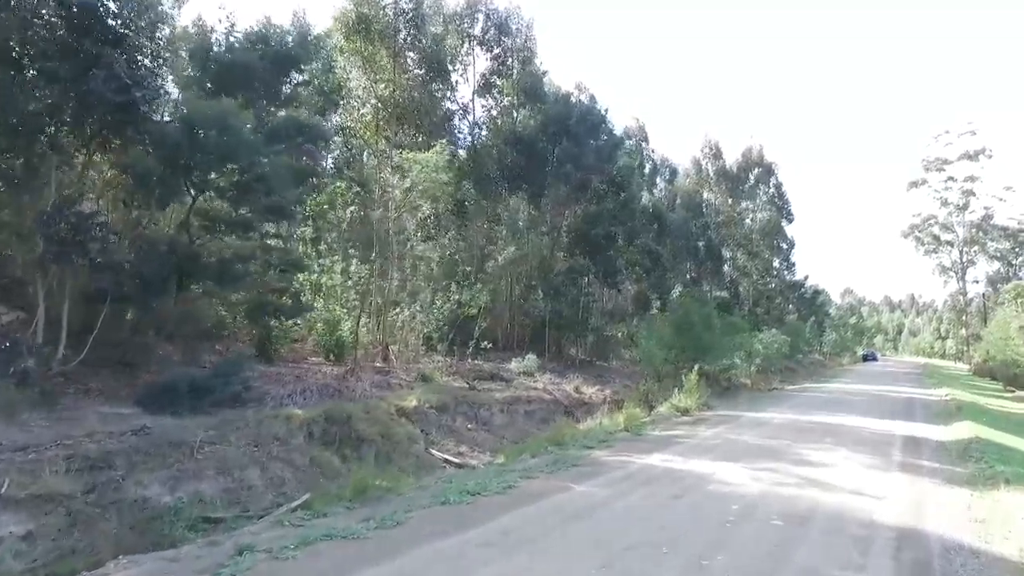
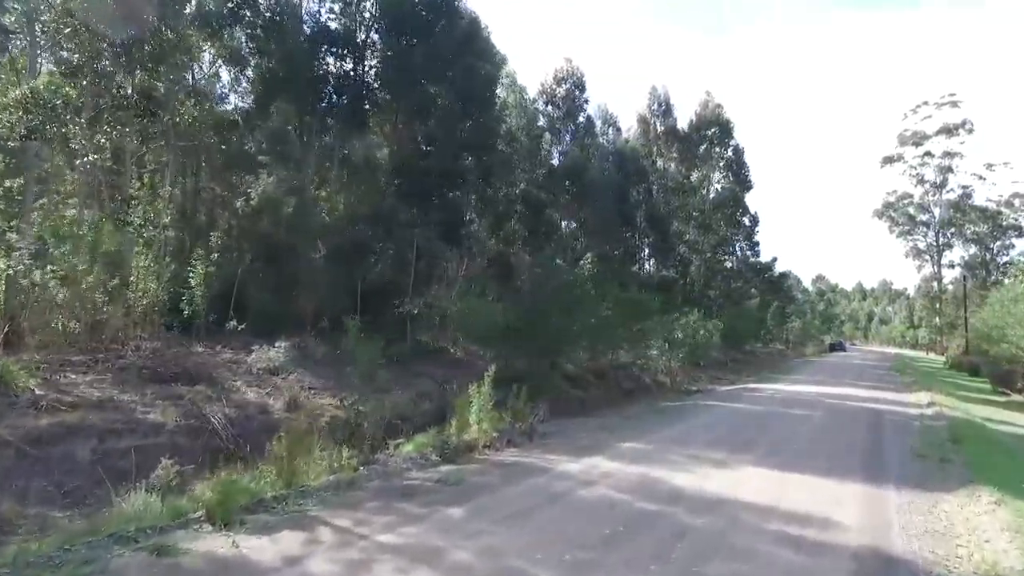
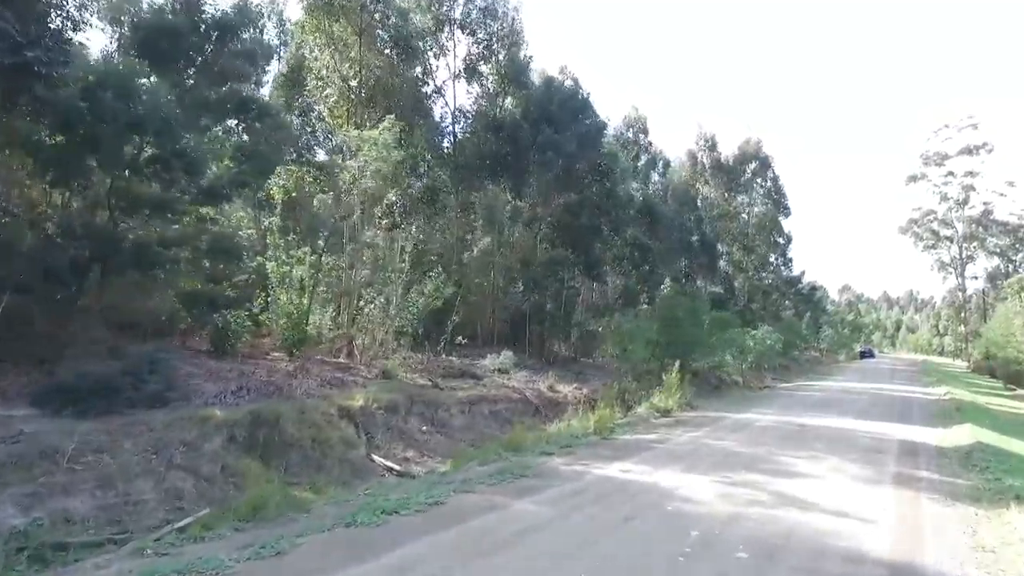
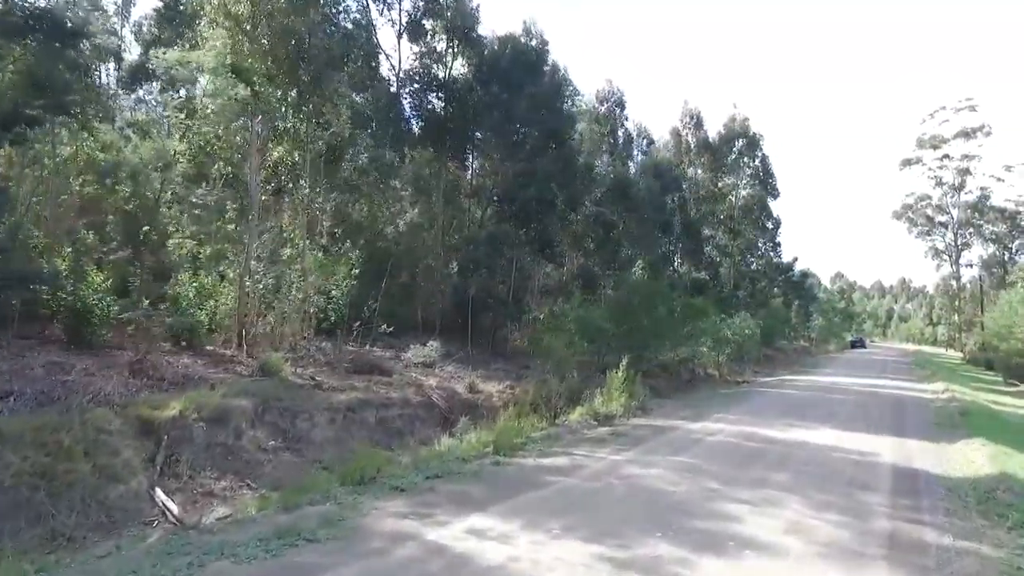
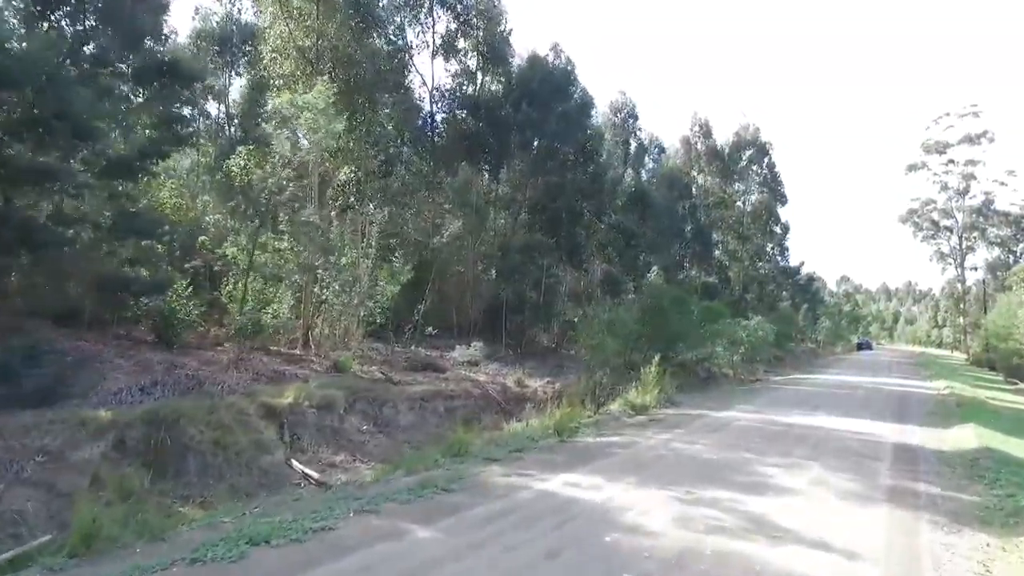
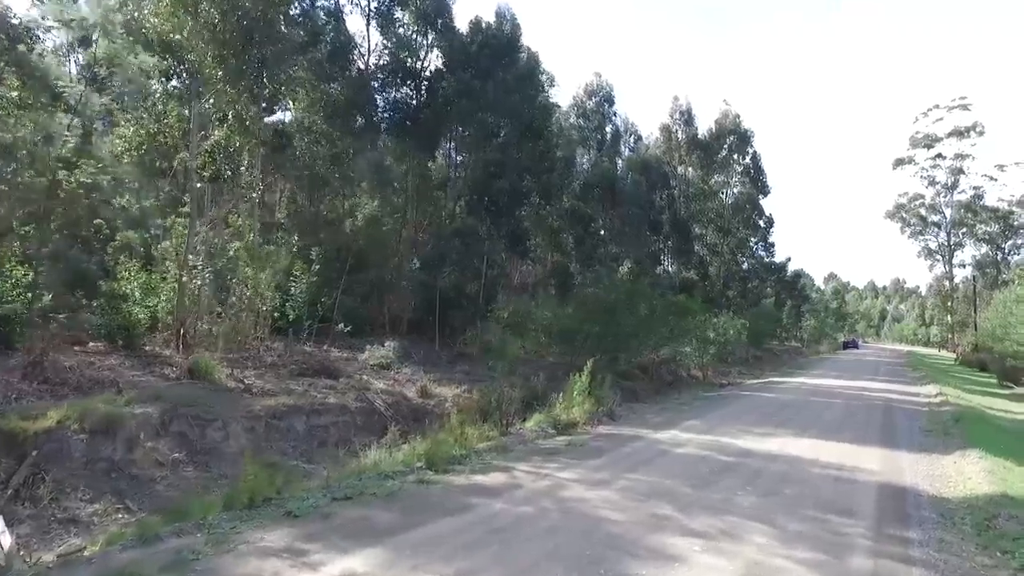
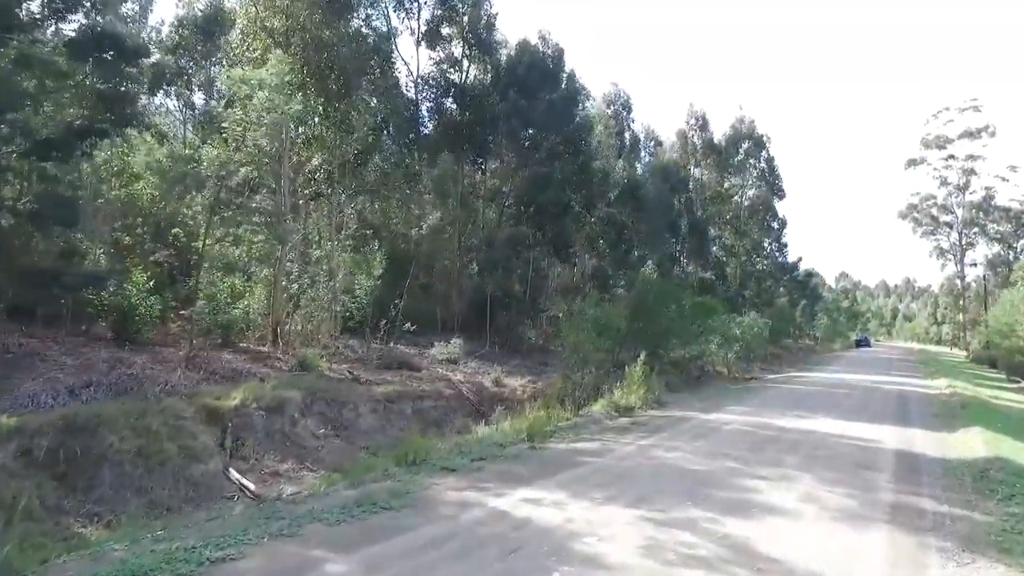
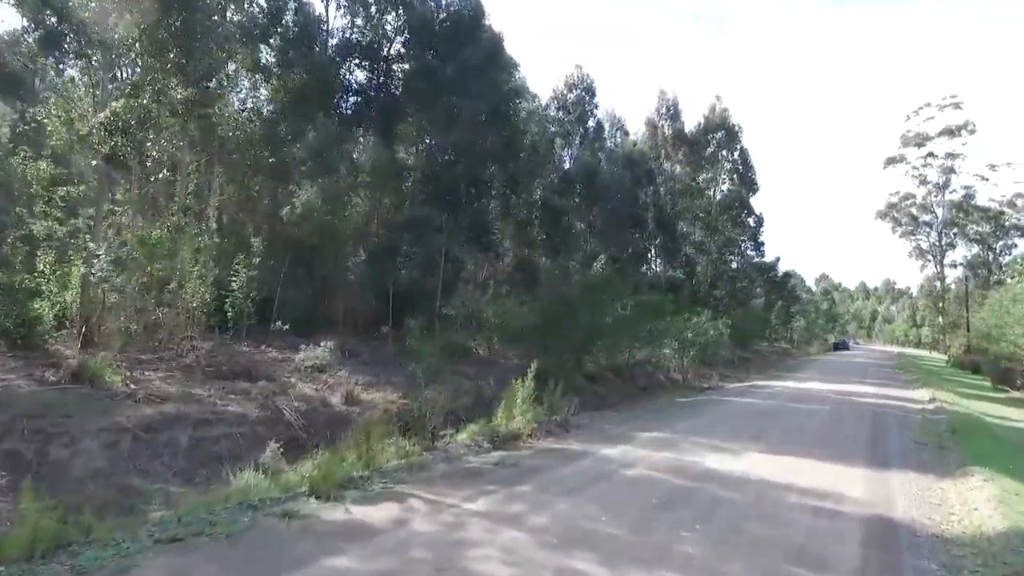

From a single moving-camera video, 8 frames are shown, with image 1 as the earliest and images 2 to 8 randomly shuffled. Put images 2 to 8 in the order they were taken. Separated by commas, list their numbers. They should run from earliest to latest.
3, 5, 7, 4, 6, 8, 2
